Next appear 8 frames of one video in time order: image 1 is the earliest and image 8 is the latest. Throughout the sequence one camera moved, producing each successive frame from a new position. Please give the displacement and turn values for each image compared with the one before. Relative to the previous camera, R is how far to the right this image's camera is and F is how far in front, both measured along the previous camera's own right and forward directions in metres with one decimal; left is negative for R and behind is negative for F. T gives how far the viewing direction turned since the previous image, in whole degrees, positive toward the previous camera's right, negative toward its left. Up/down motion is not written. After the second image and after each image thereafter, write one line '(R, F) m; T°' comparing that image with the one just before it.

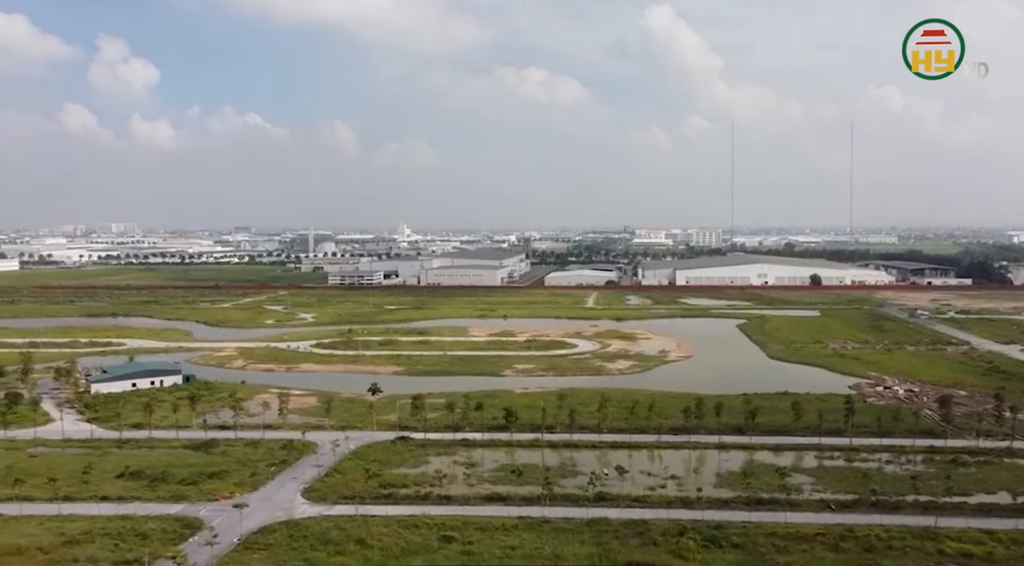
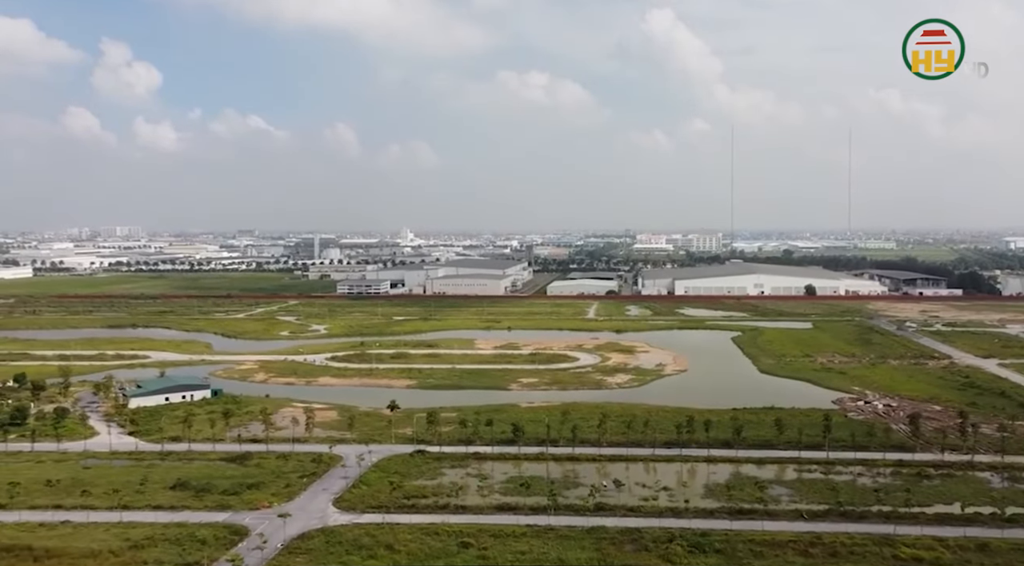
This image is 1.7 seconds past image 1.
(-0.1, -0.8) m; 0°
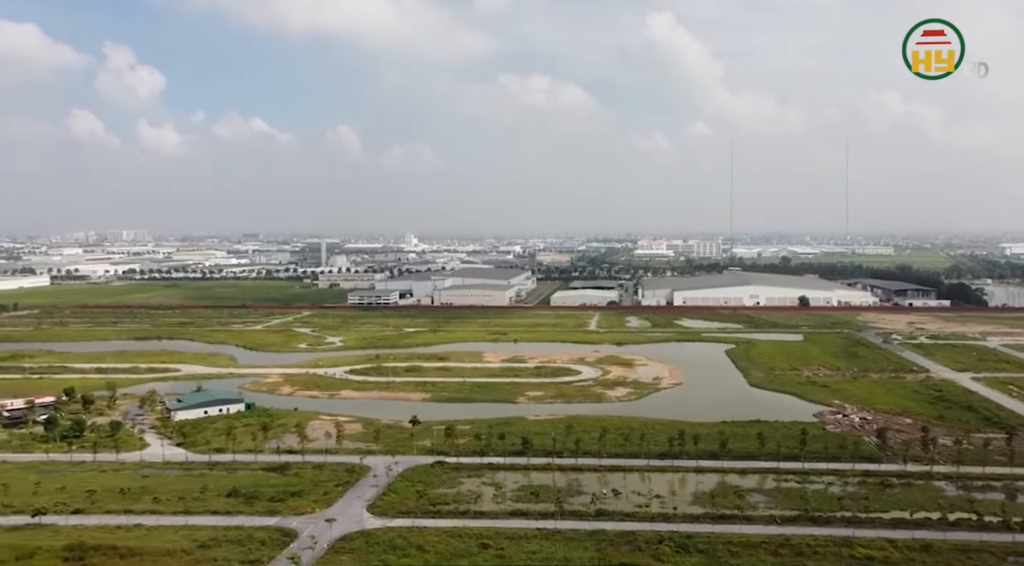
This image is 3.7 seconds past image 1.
(-0.1, -1.1) m; 0°
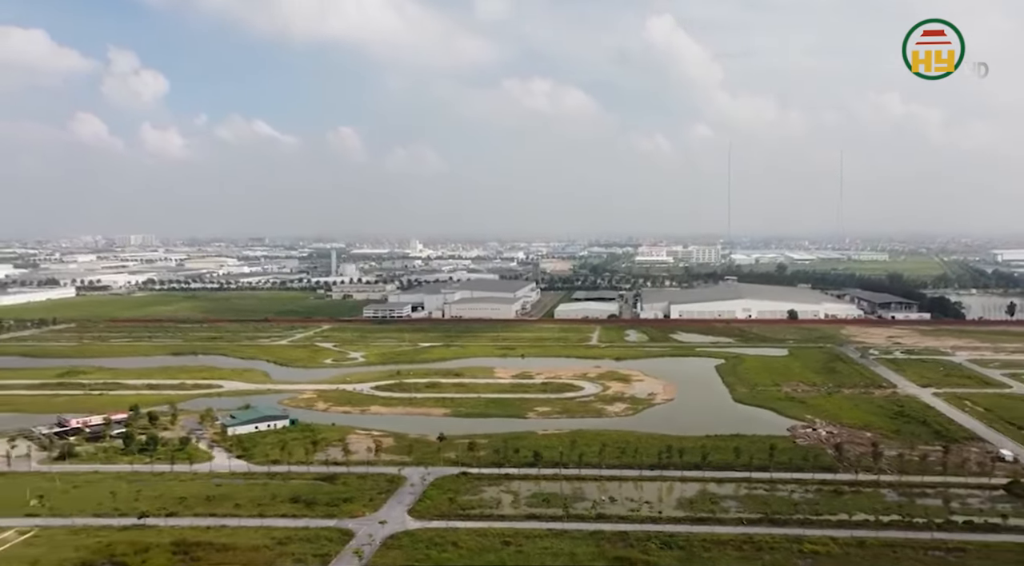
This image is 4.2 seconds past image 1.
(-0.2, -1.8) m; 0°
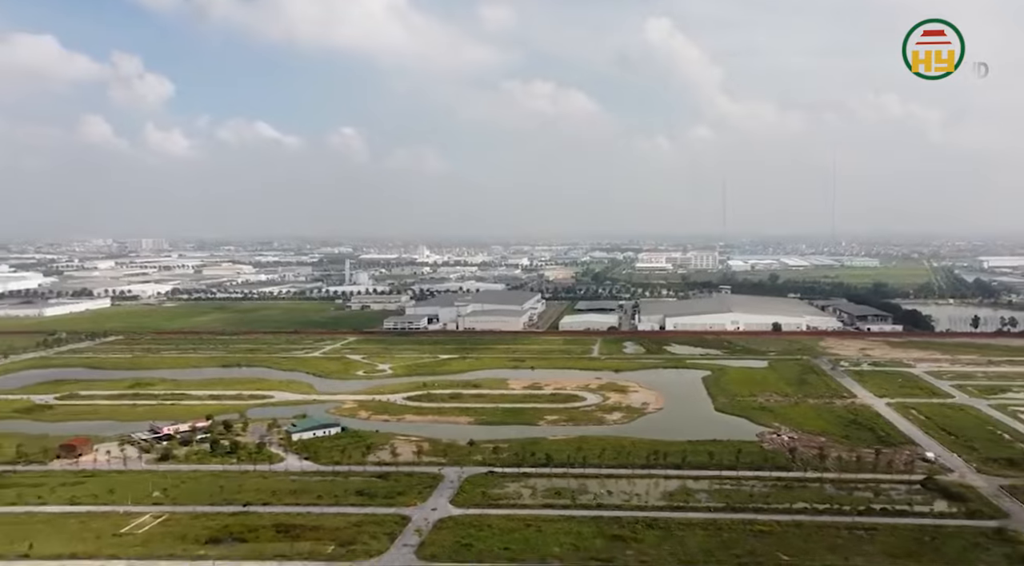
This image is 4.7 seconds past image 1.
(-0.3, -2.8) m; 0°
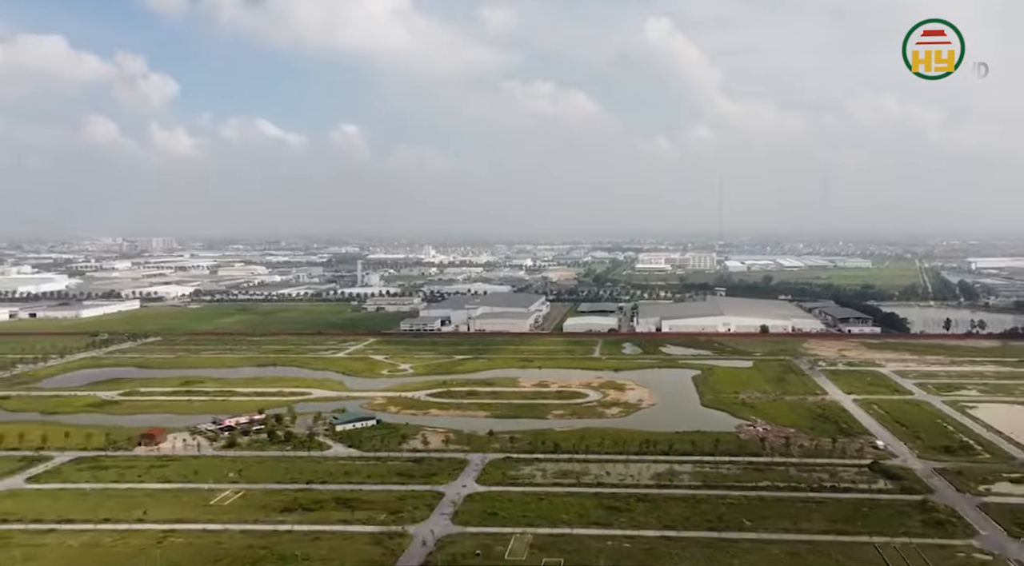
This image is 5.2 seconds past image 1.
(-0.3, -2.7) m; 0°
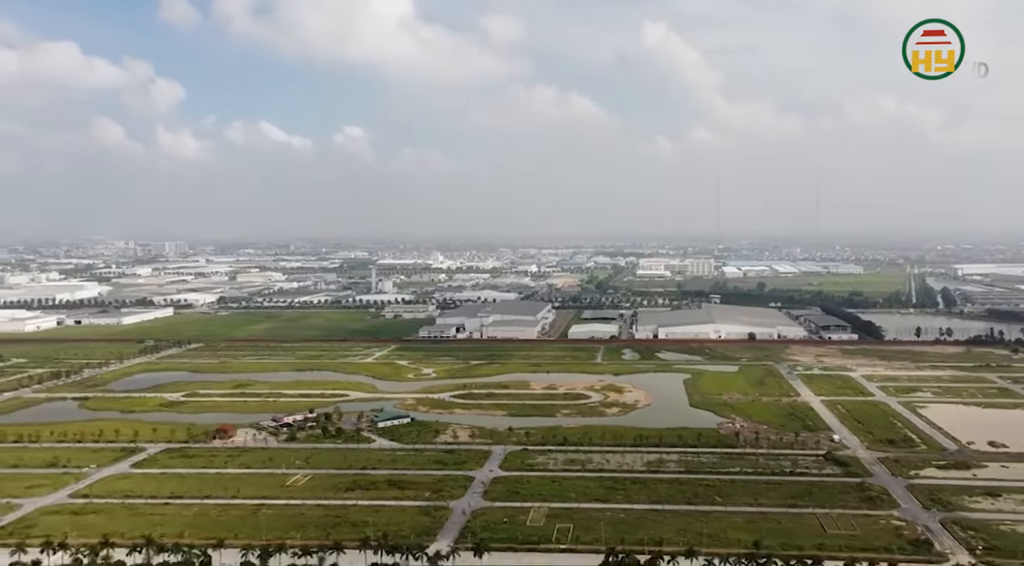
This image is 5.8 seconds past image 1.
(-0.4, -3.4) m; 0°
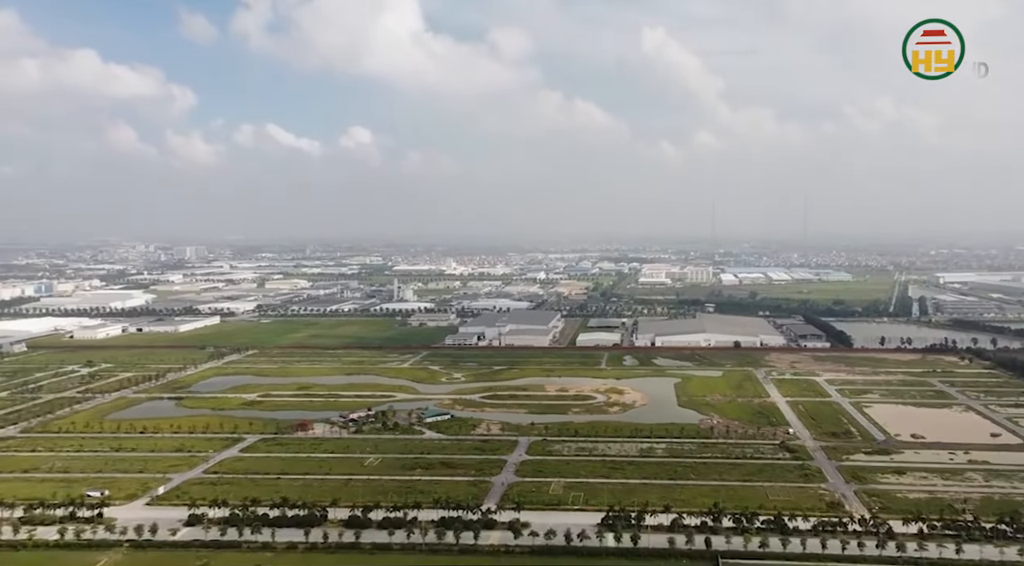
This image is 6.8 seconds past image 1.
(-0.6, -5.5) m; 0°
